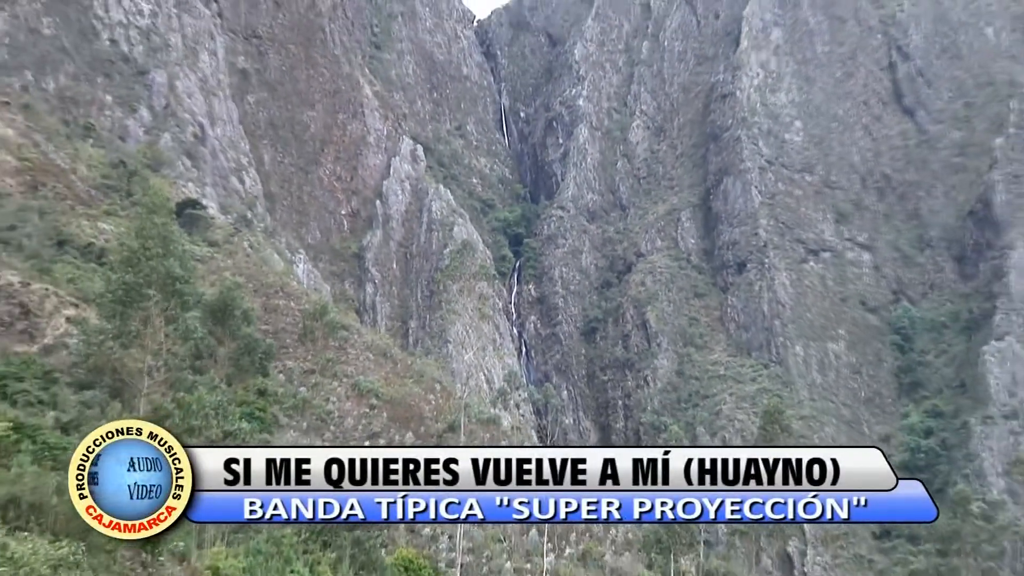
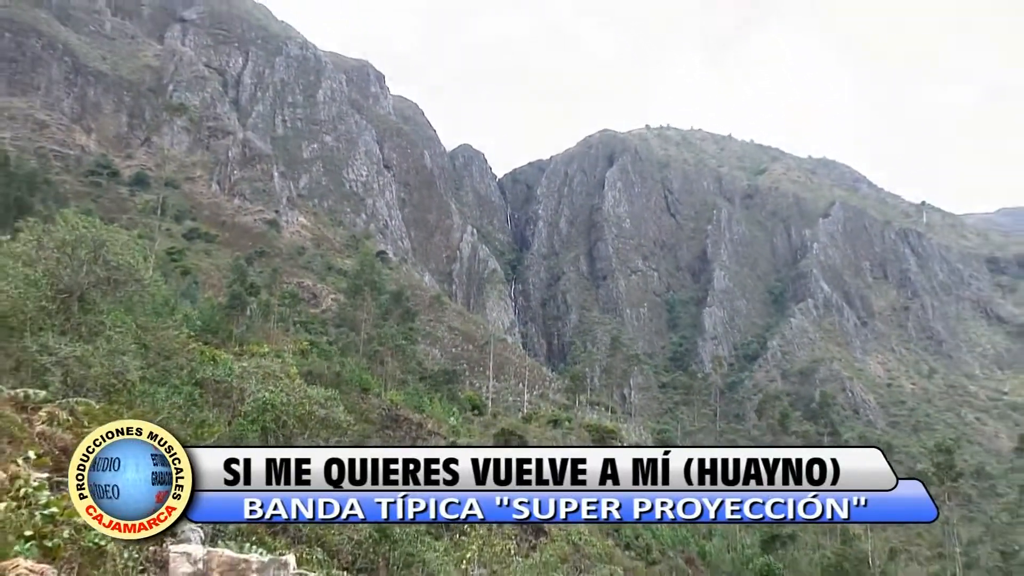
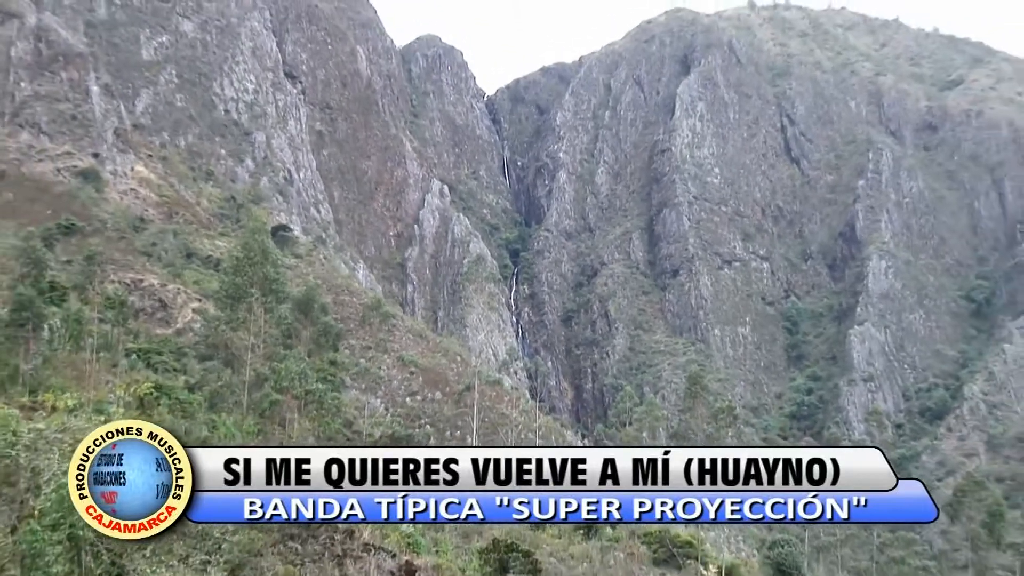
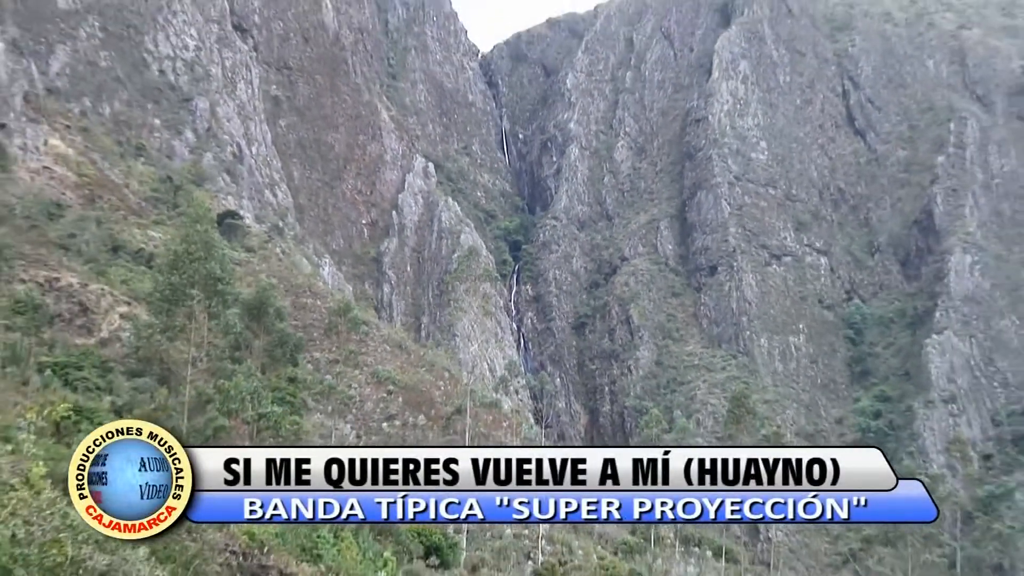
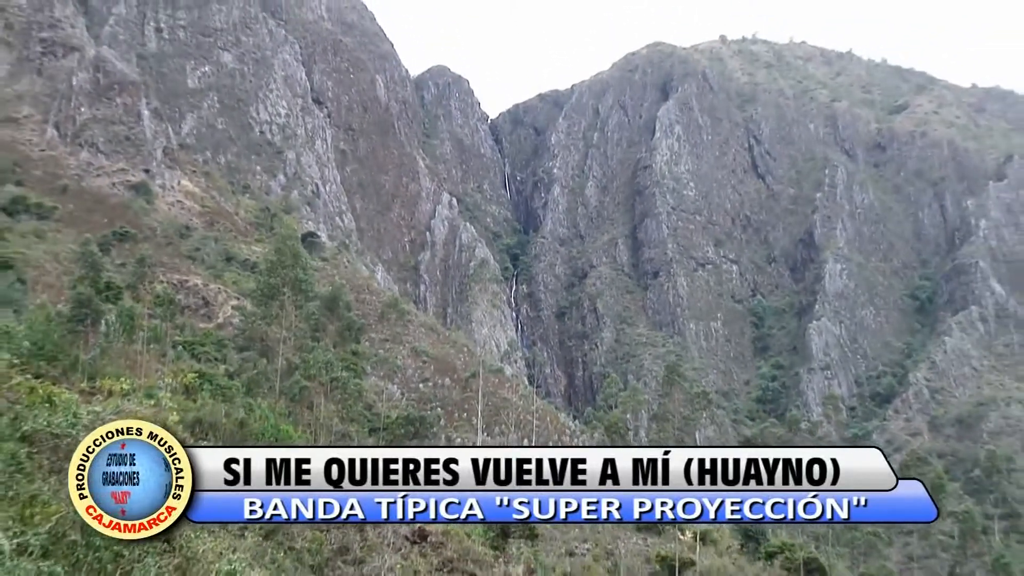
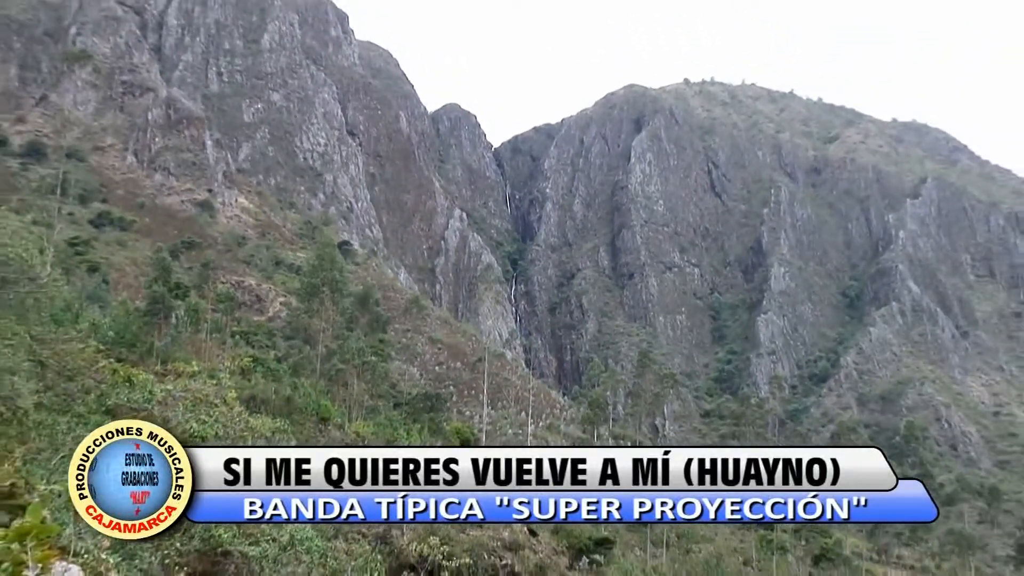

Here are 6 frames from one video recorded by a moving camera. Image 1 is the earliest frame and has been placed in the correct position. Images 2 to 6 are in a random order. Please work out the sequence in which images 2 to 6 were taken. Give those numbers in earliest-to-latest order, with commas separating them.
4, 3, 5, 6, 2
